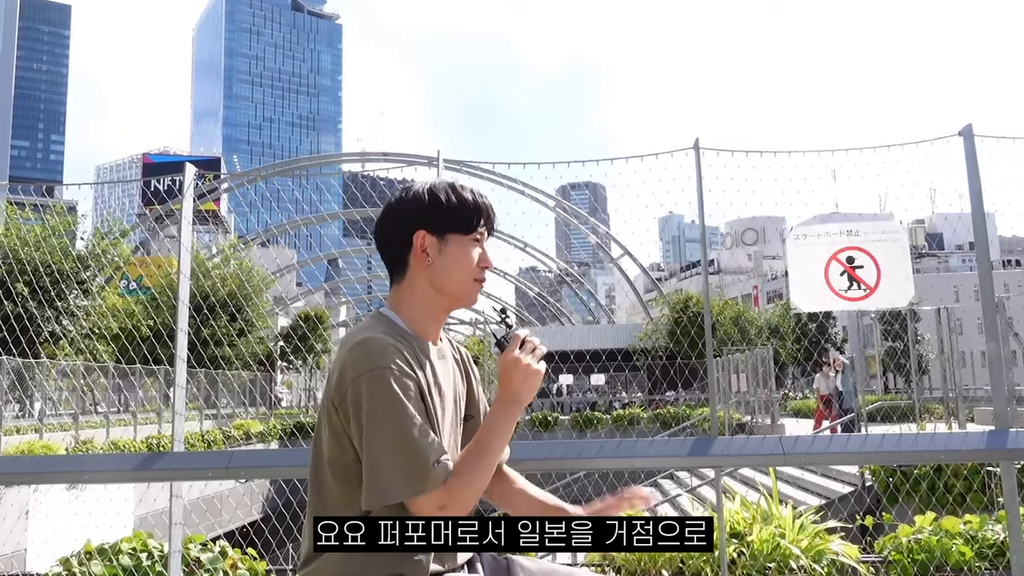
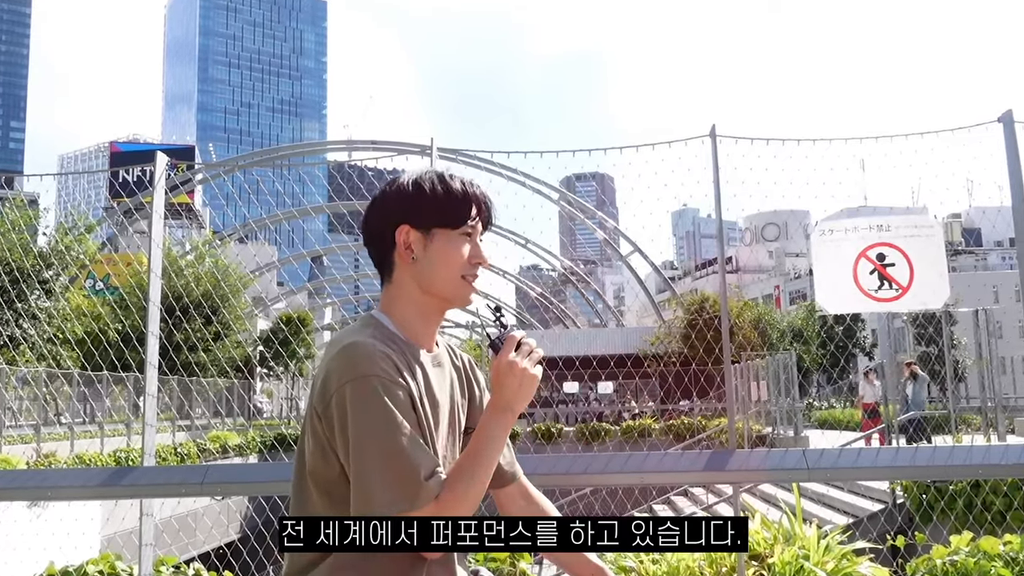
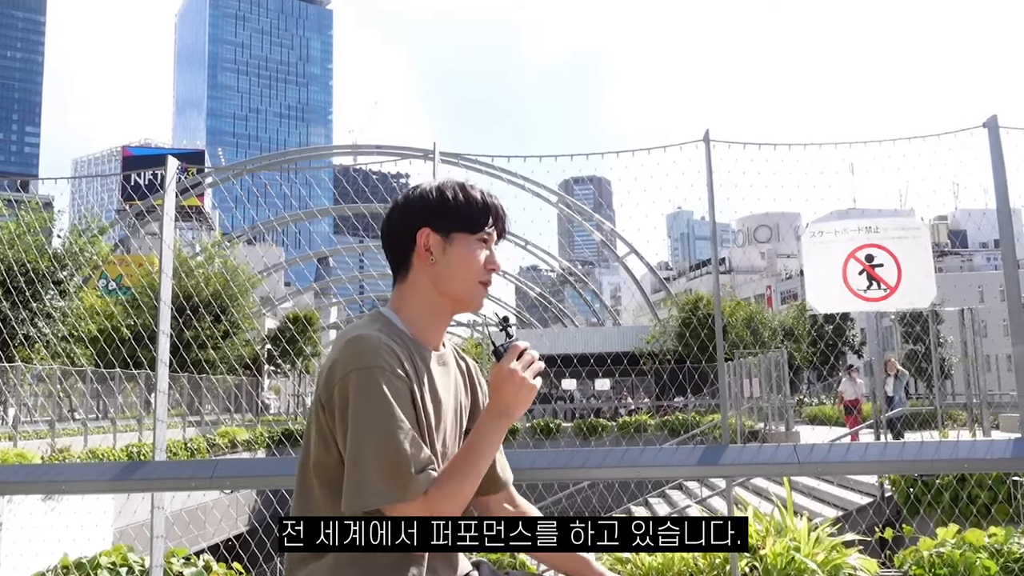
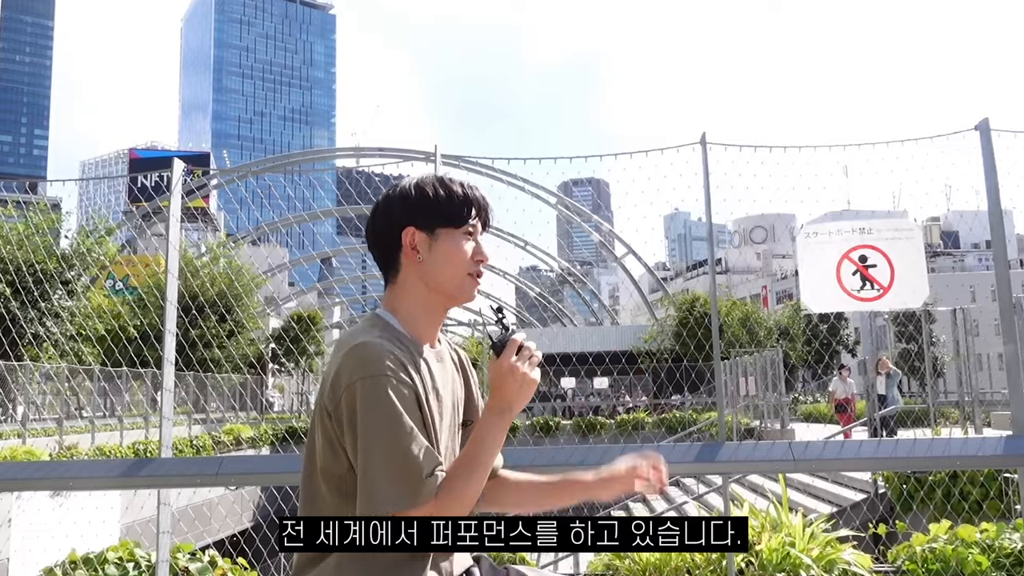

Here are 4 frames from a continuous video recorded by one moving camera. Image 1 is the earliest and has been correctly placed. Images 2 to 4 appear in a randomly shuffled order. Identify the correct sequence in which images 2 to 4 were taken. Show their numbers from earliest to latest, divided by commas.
4, 3, 2
